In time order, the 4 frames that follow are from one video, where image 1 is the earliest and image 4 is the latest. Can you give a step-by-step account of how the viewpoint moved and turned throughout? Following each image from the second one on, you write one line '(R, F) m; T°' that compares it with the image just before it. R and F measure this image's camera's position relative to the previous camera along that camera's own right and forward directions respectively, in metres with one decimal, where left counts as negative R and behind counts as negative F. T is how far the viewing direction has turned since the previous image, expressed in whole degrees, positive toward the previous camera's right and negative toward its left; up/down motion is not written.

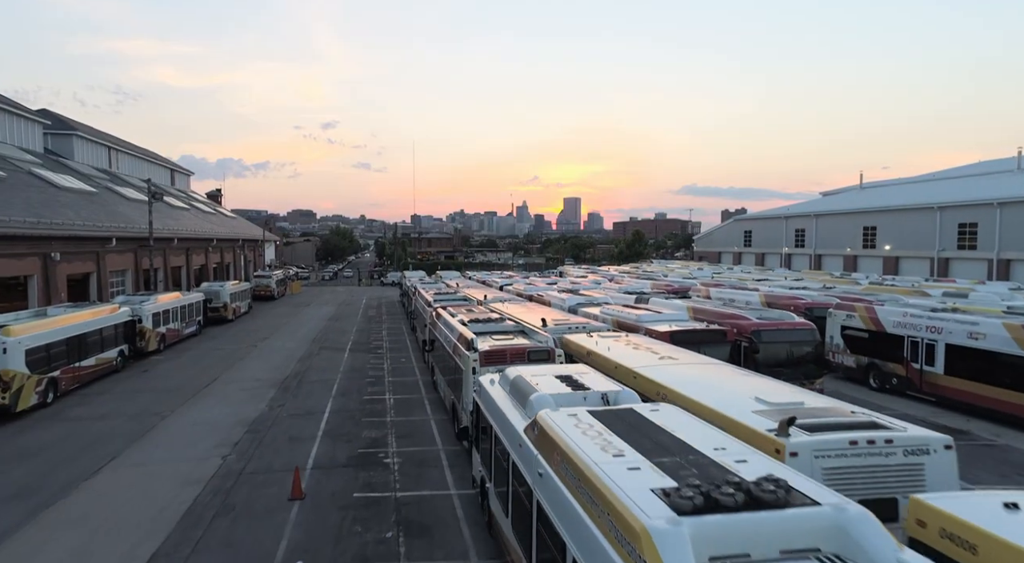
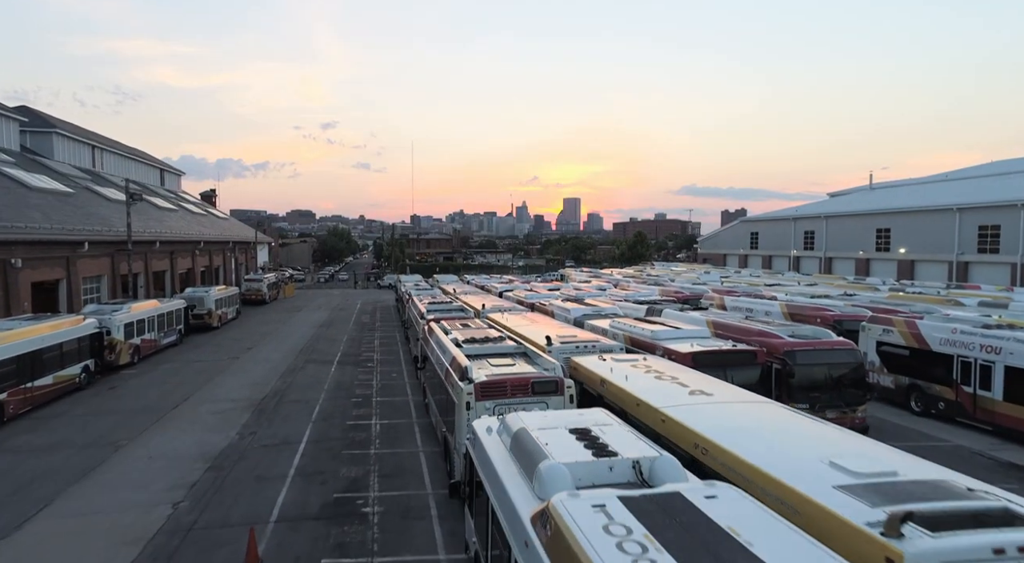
(0.0, +1.7) m; 0°
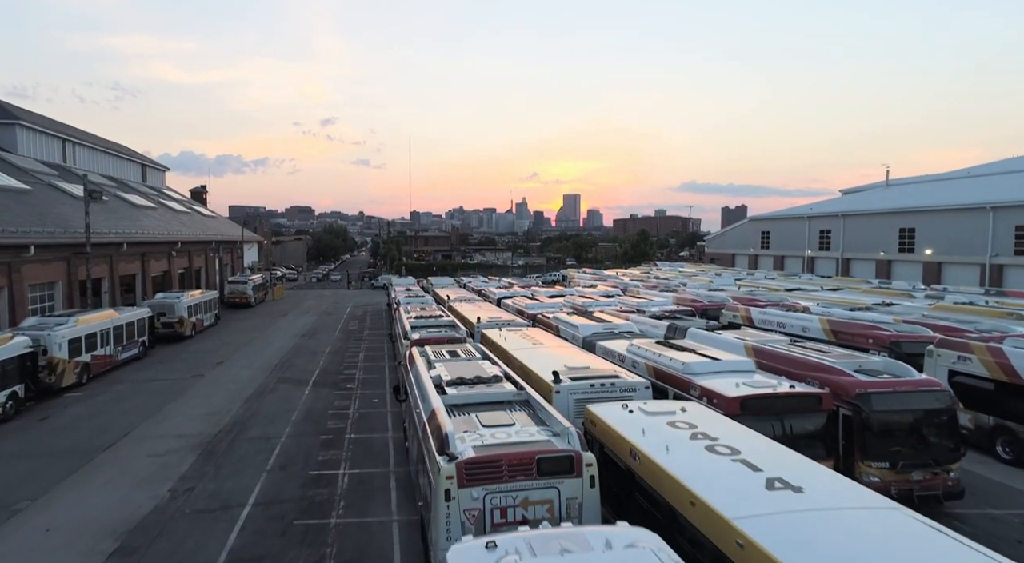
(0.0, +2.8) m; 0°
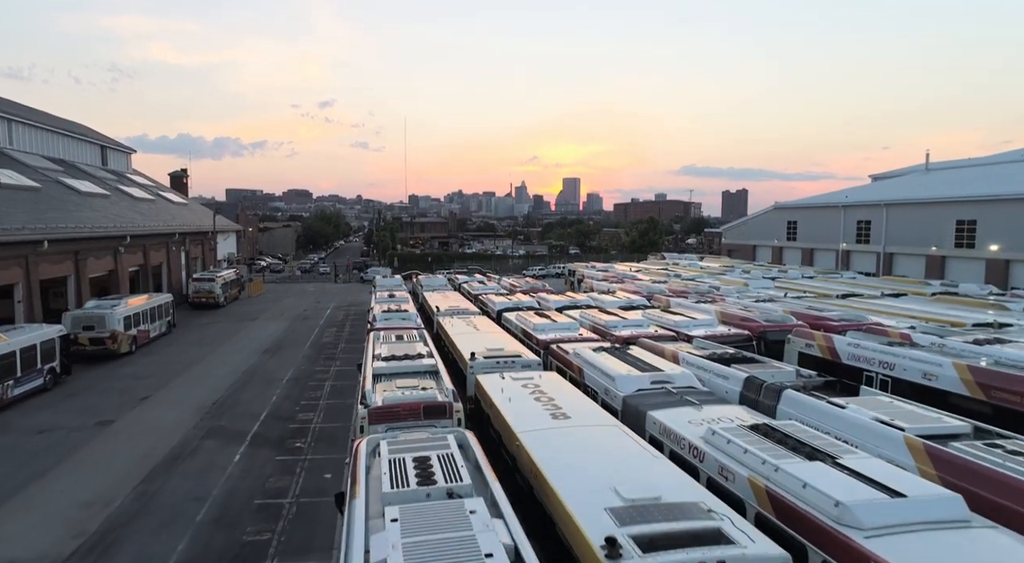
(-0.2, +5.3) m; 0°
